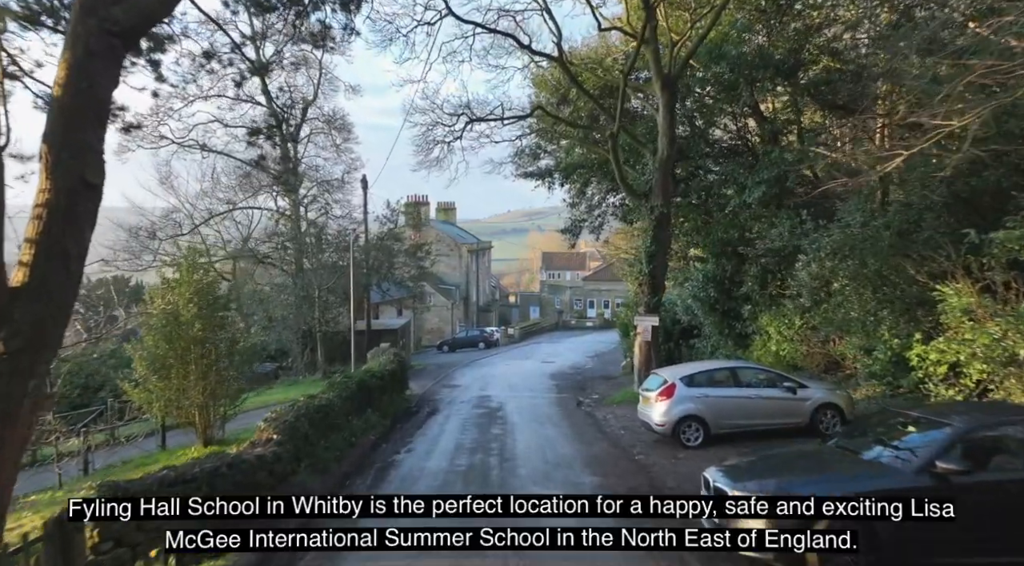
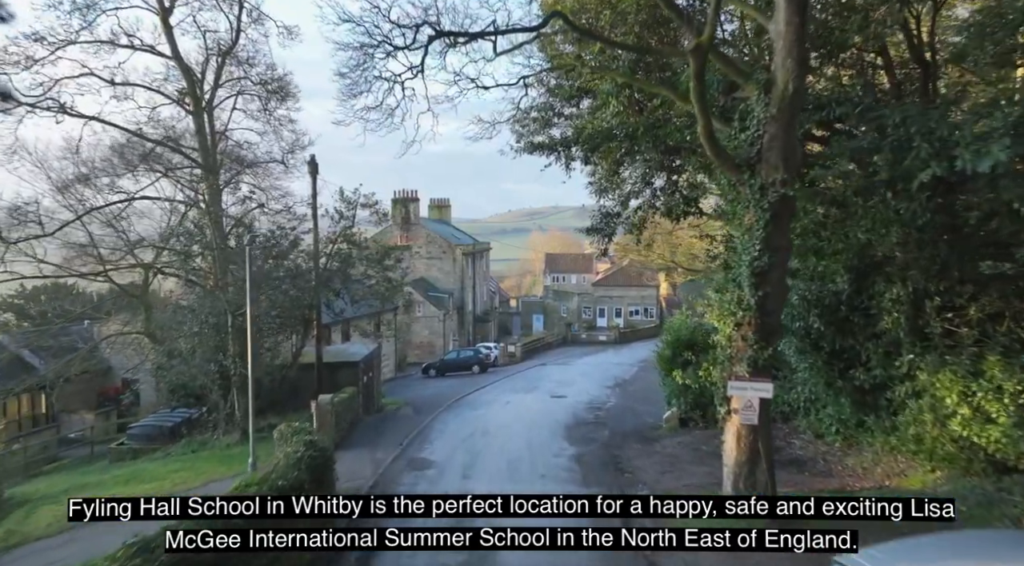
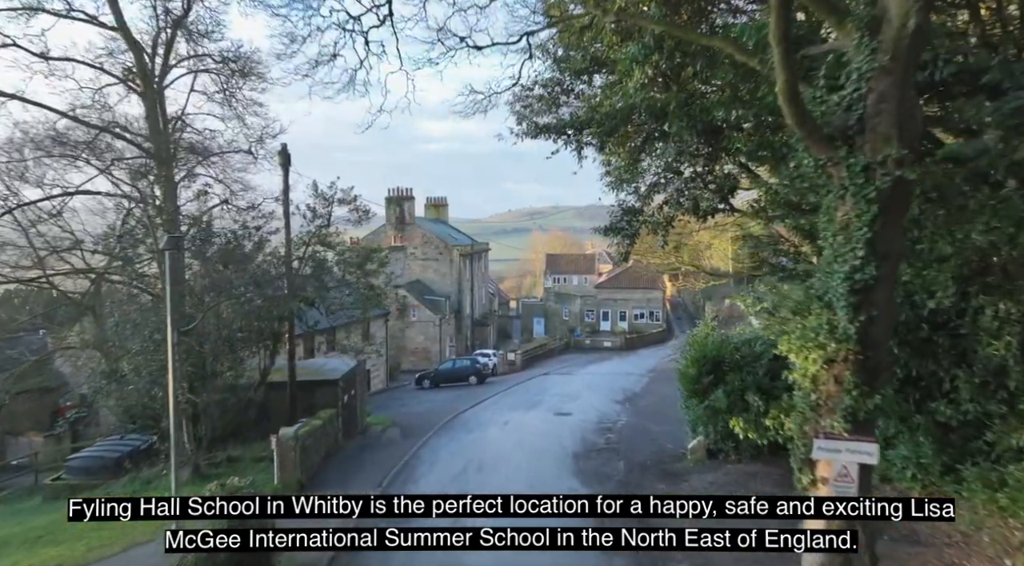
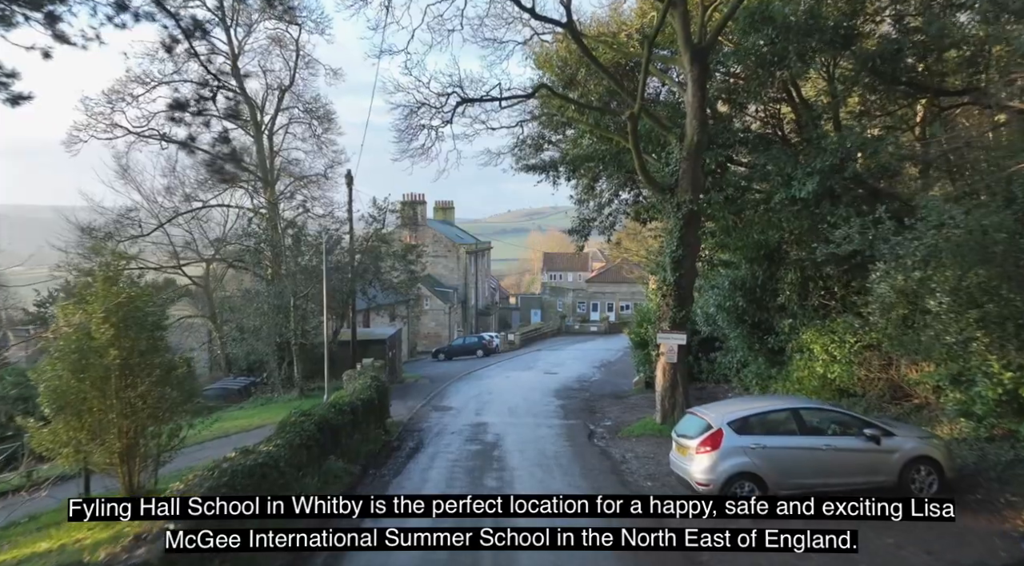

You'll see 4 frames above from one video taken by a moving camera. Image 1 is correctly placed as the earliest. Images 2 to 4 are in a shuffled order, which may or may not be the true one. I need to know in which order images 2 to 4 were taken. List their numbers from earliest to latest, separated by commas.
4, 2, 3
